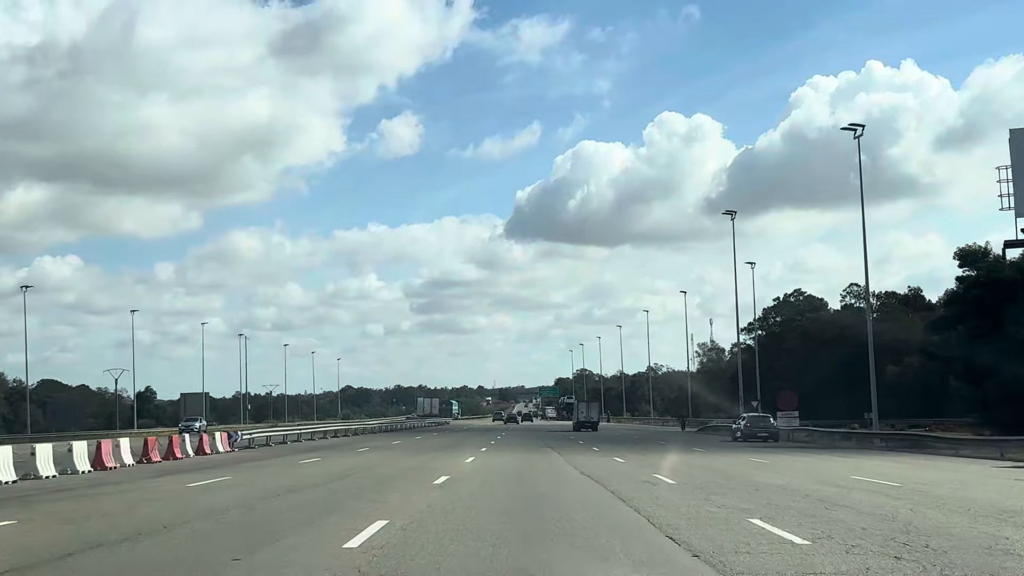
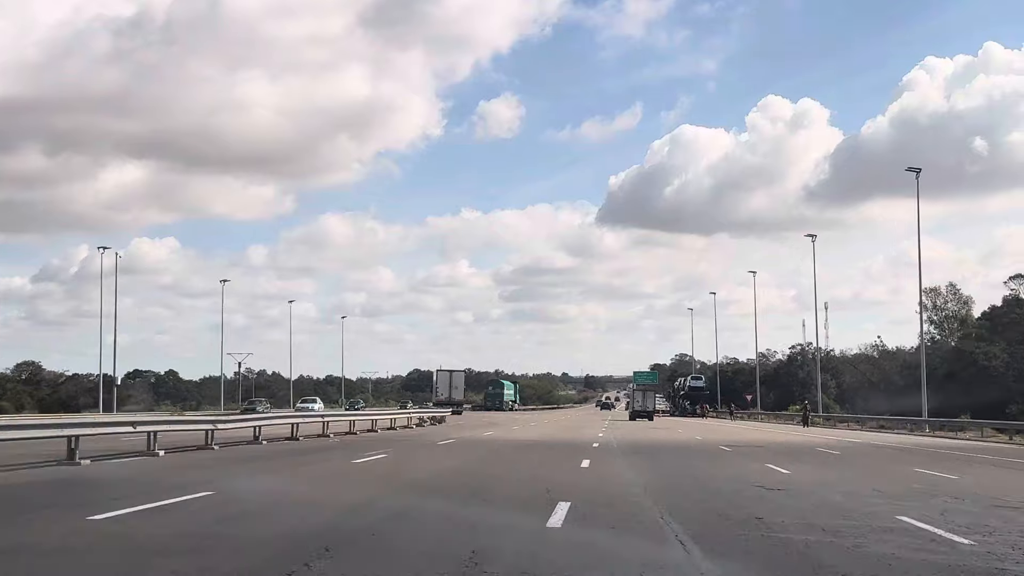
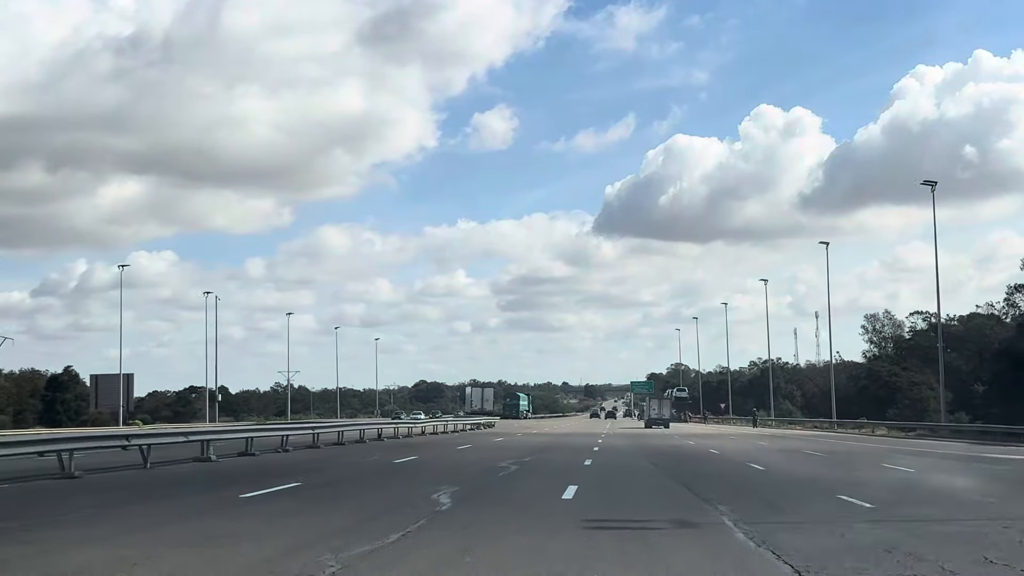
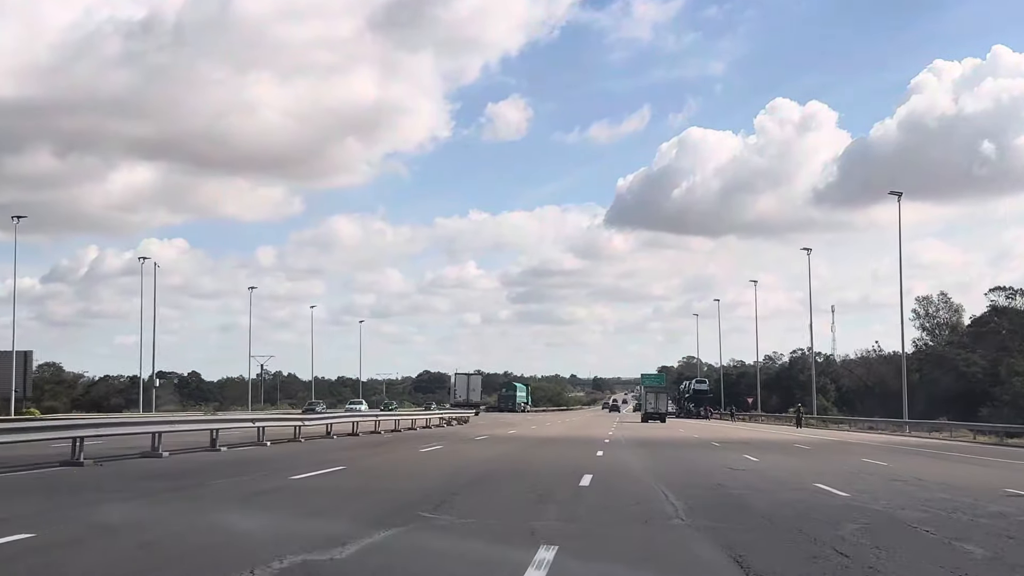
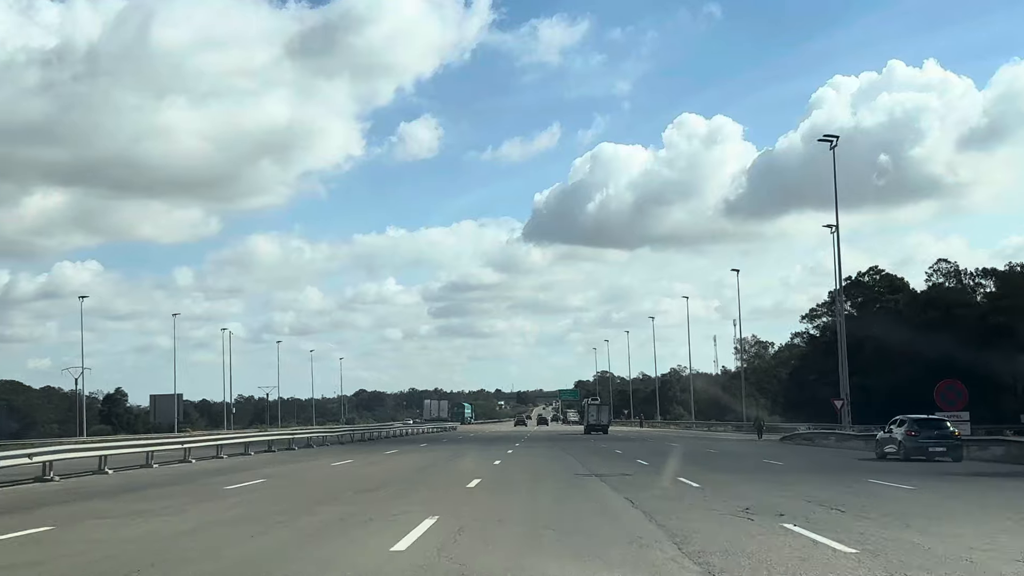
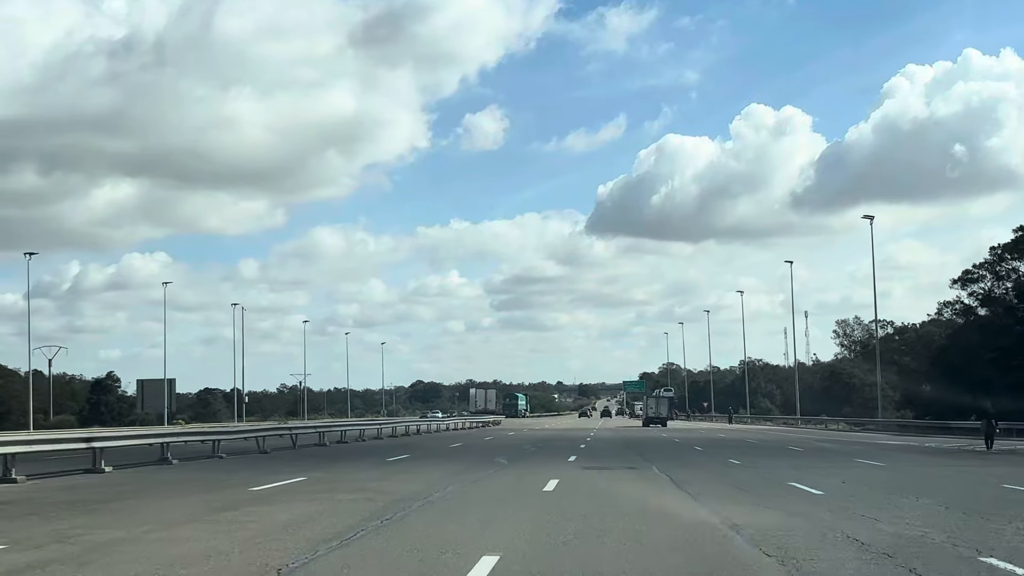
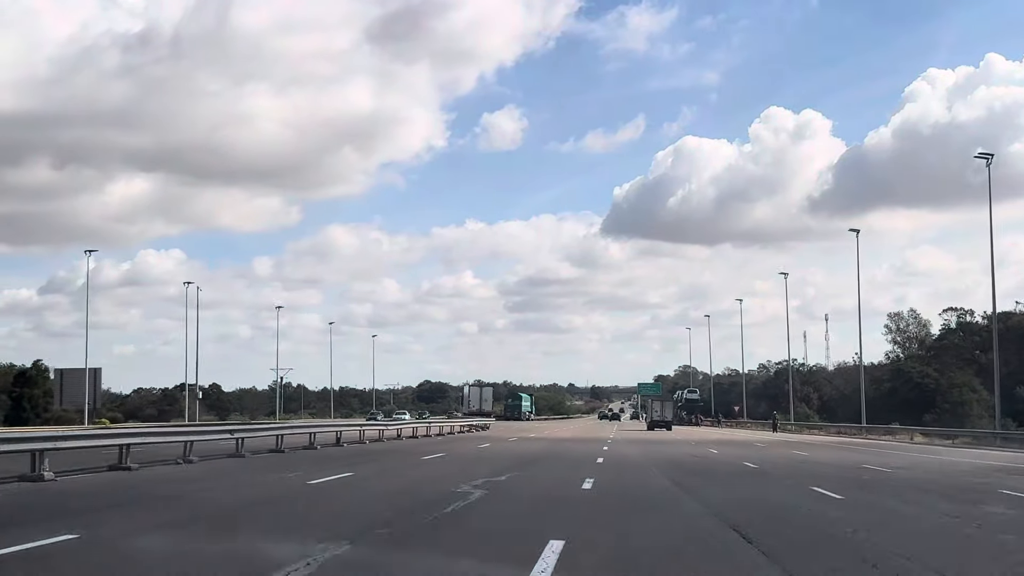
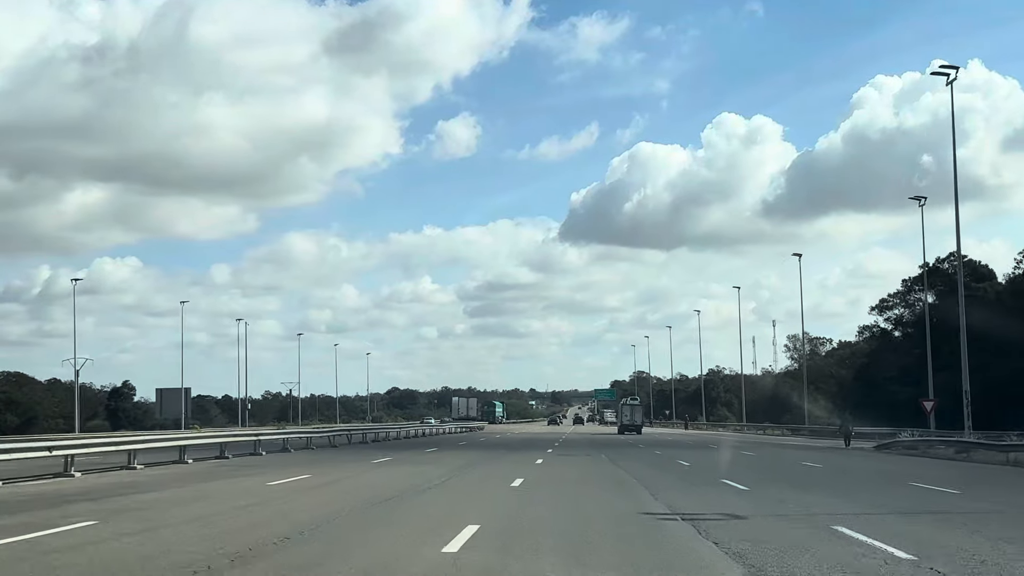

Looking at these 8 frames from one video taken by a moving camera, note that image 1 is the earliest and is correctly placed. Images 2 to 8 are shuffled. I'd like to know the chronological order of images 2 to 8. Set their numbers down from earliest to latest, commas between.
5, 8, 6, 3, 7, 4, 2
